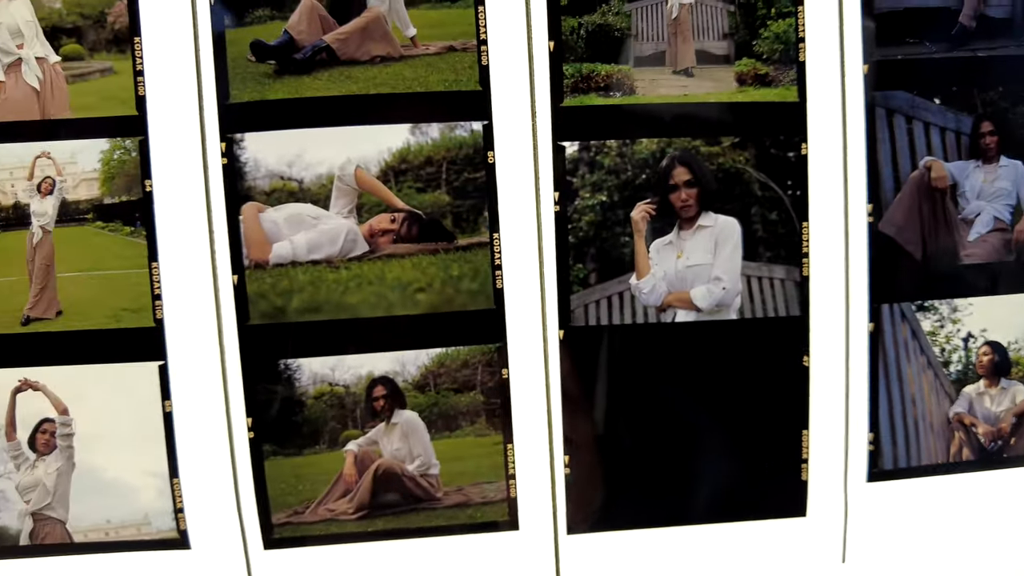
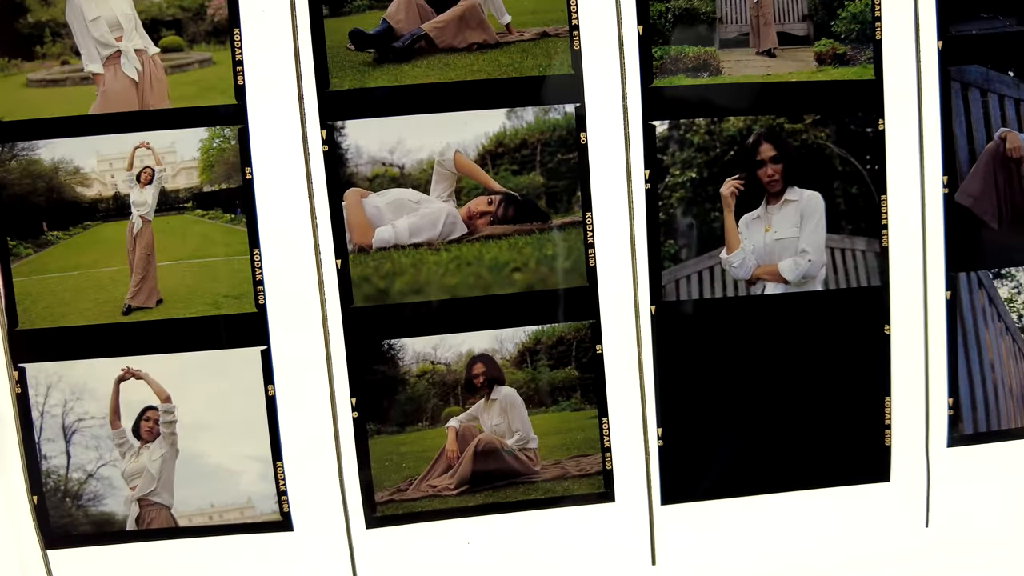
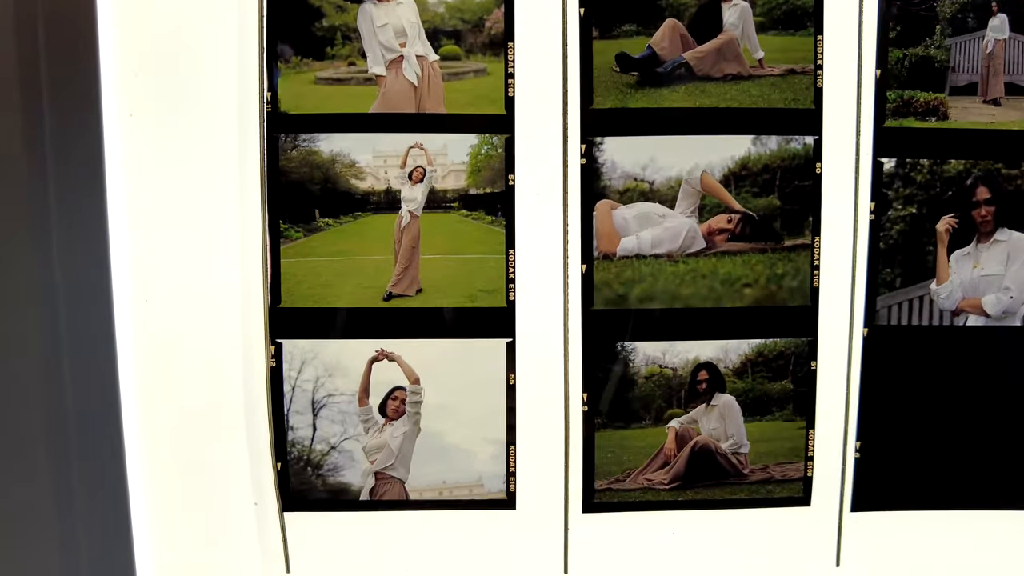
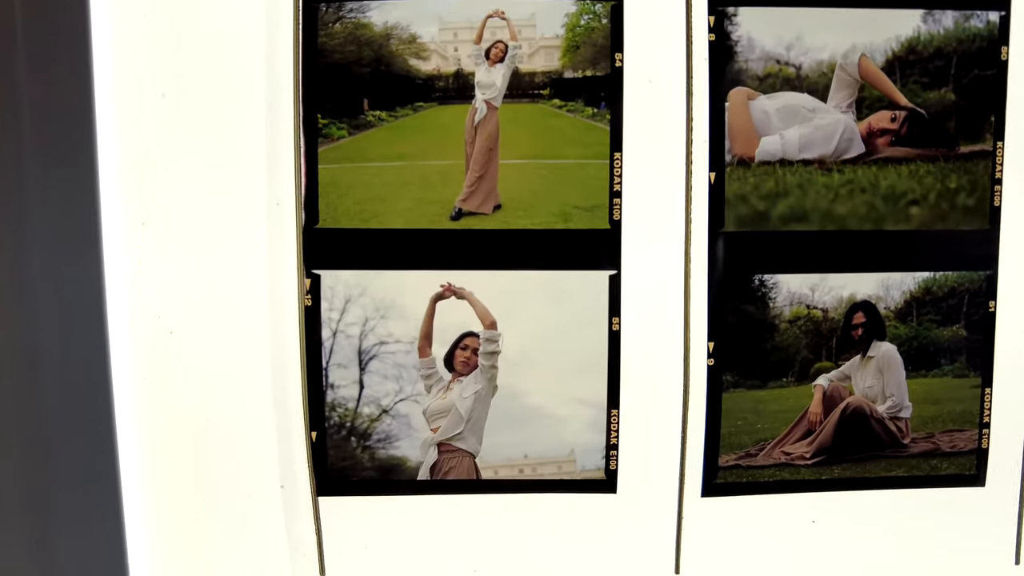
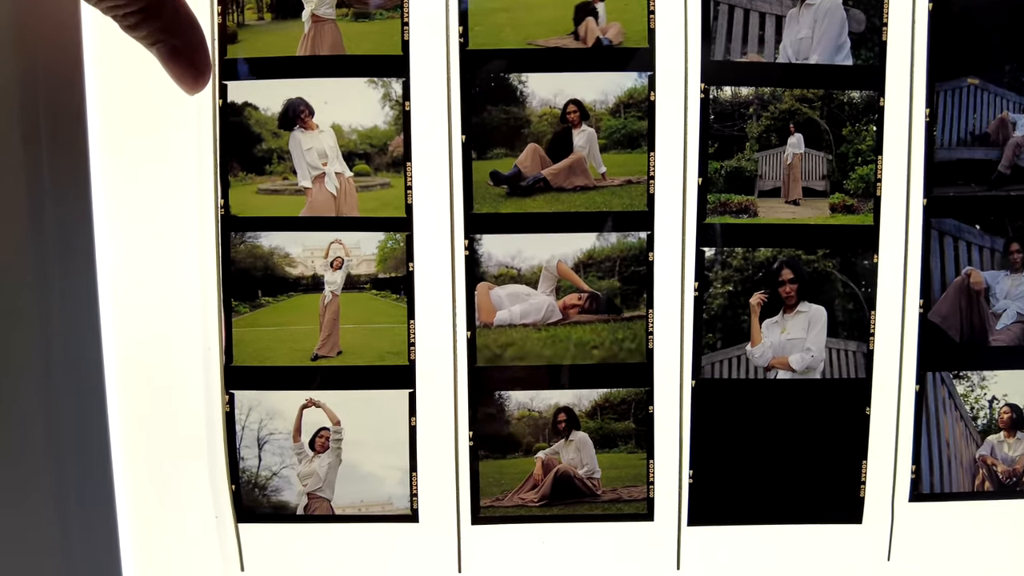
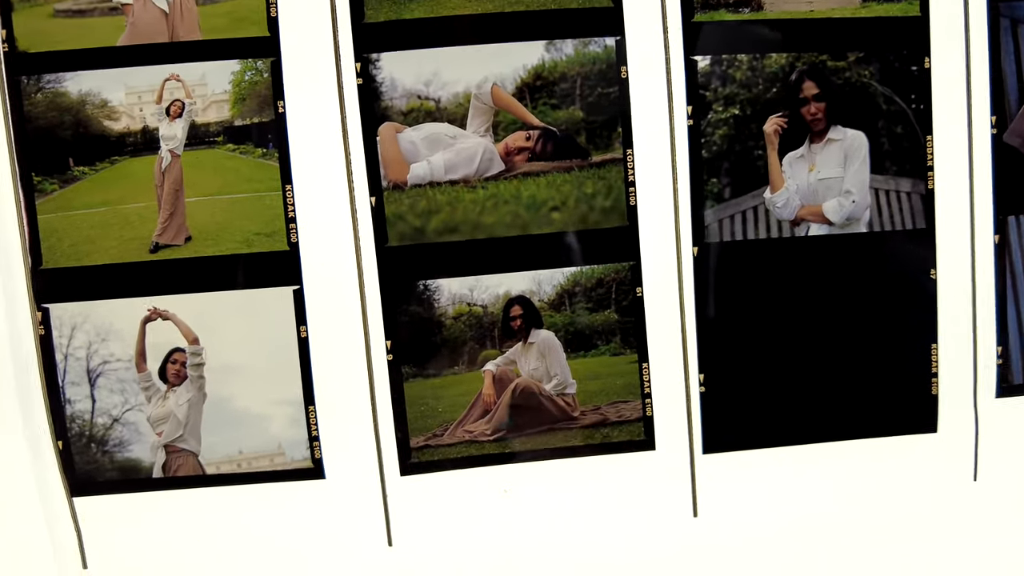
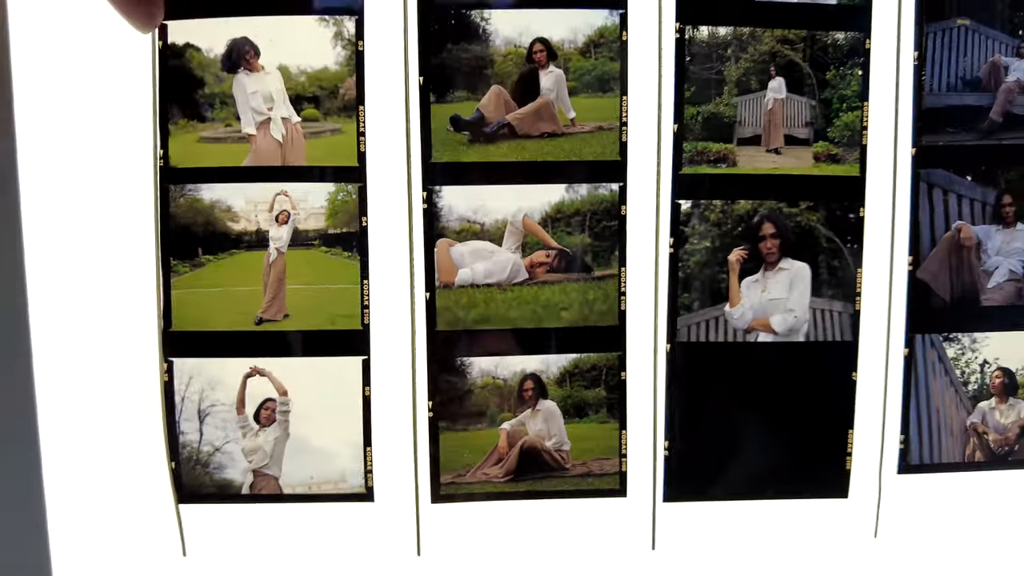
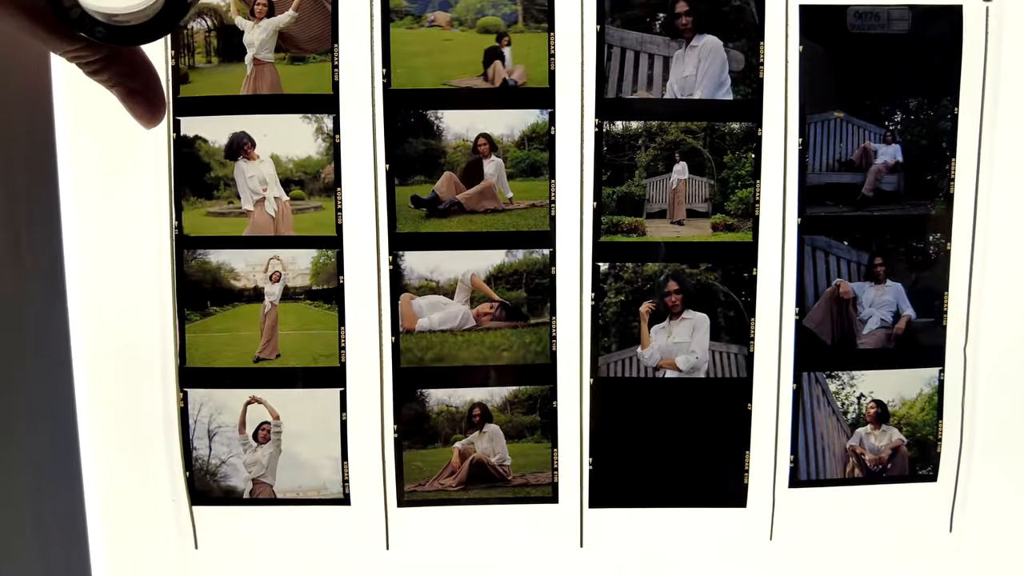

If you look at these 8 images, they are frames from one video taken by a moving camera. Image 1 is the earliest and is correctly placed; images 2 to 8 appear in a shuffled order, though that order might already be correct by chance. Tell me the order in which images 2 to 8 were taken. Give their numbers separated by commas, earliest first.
2, 6, 7, 8, 5, 3, 4
